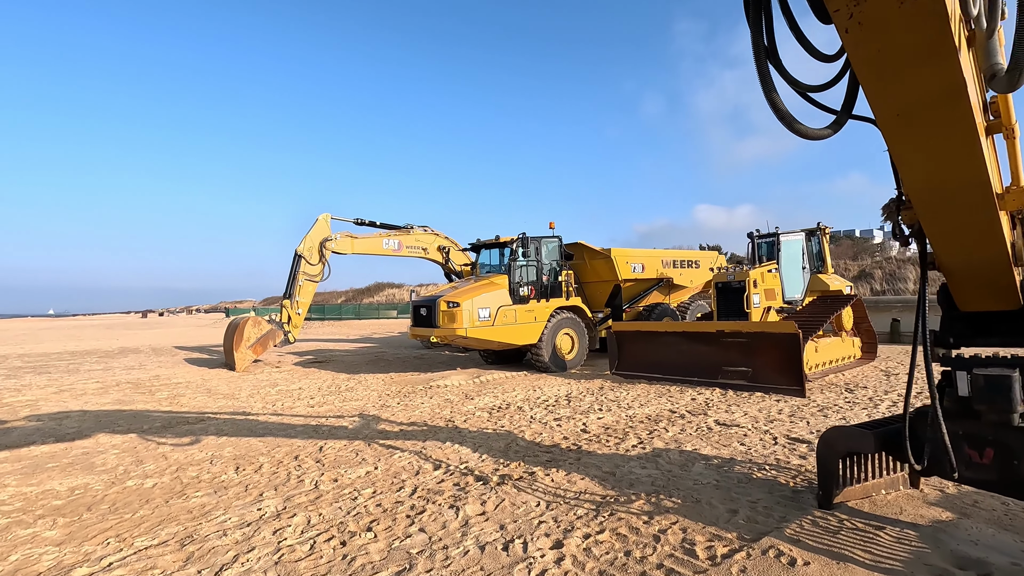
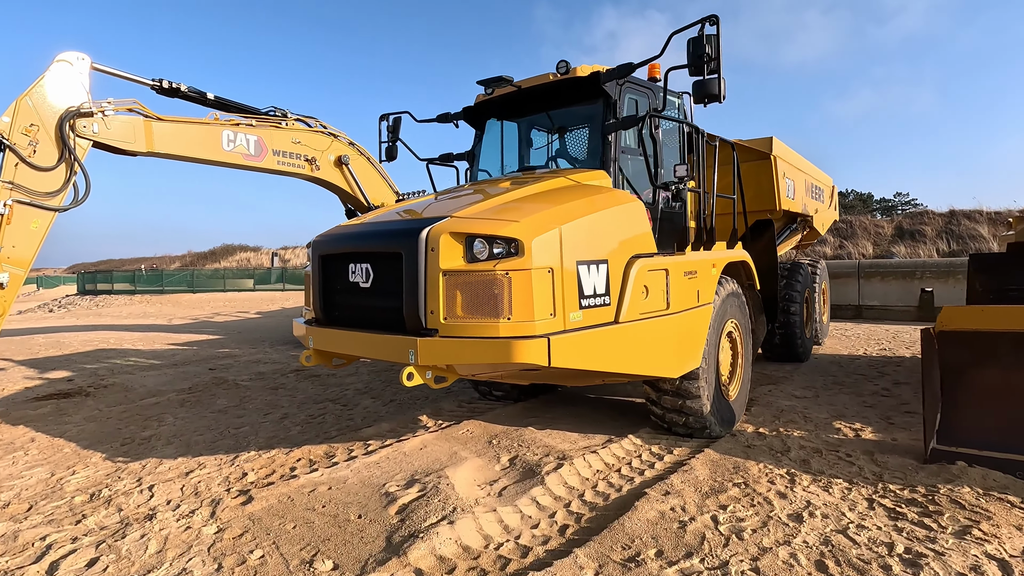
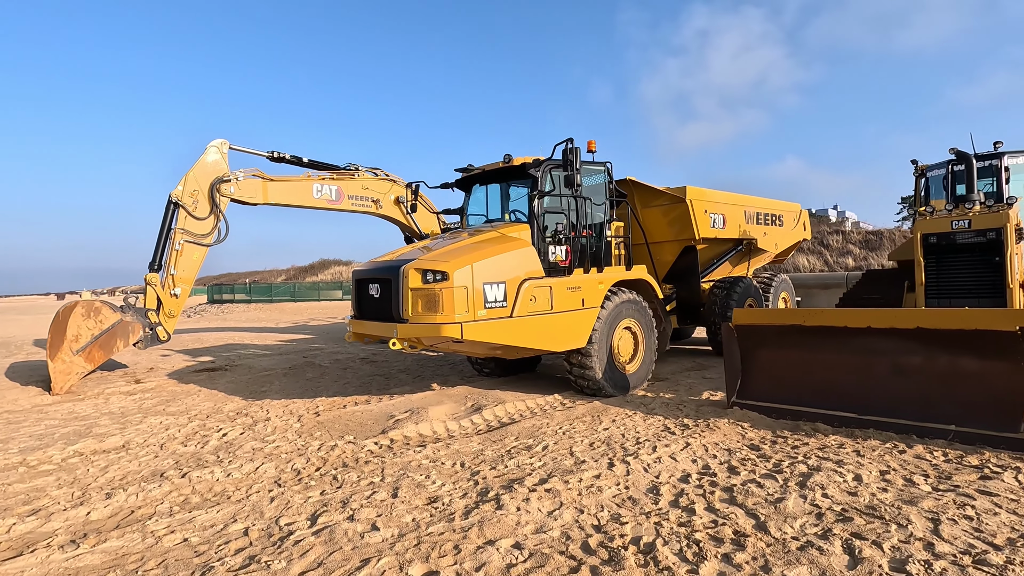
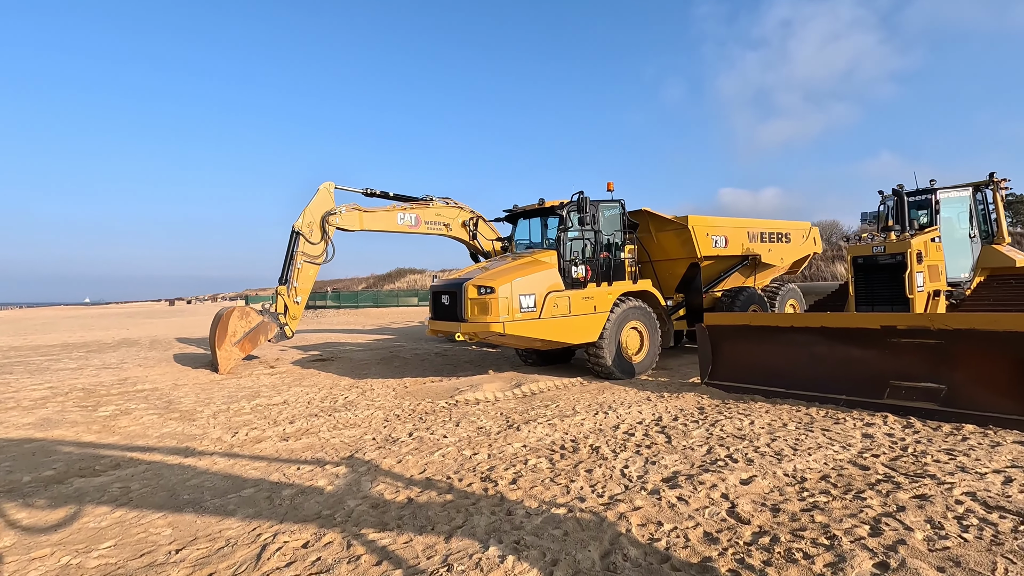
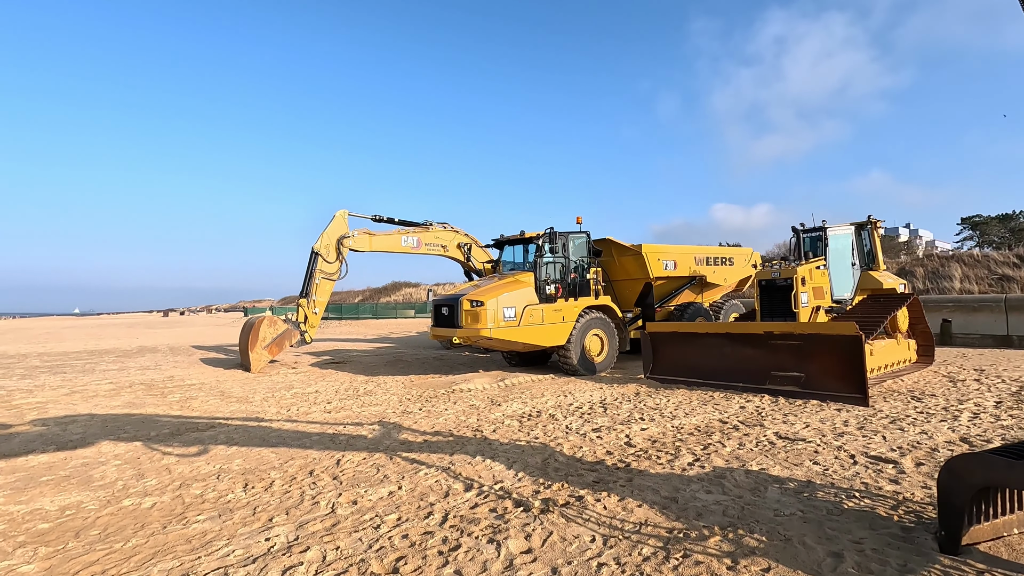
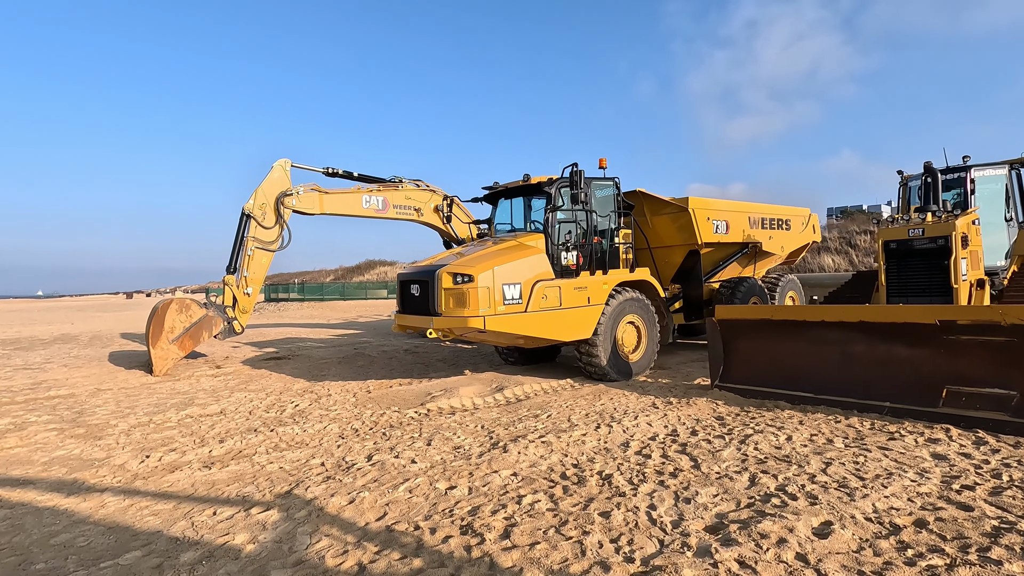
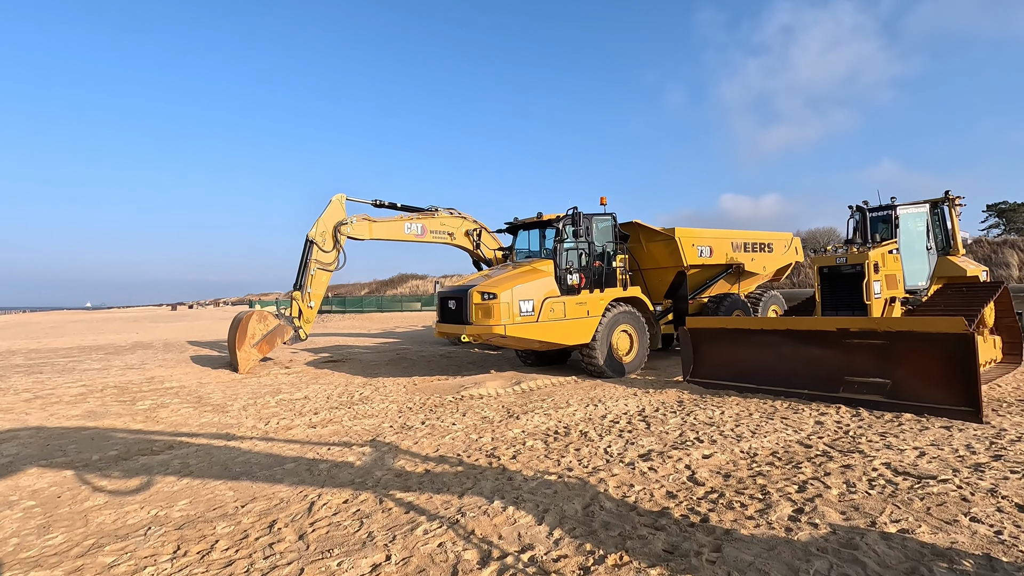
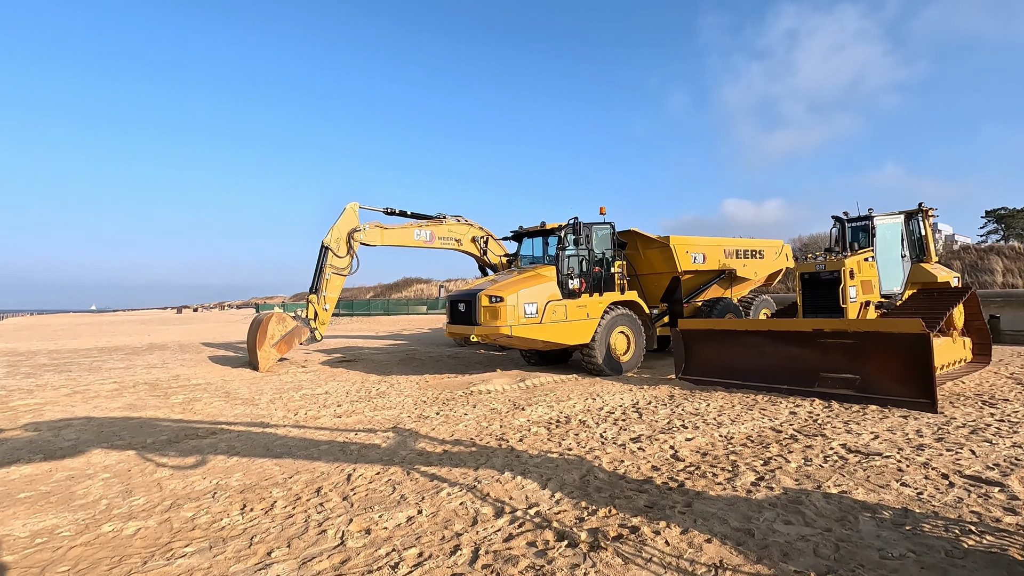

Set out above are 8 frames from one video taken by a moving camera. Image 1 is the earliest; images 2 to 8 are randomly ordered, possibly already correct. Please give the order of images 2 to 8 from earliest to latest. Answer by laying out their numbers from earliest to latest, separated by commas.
5, 8, 7, 4, 6, 3, 2
